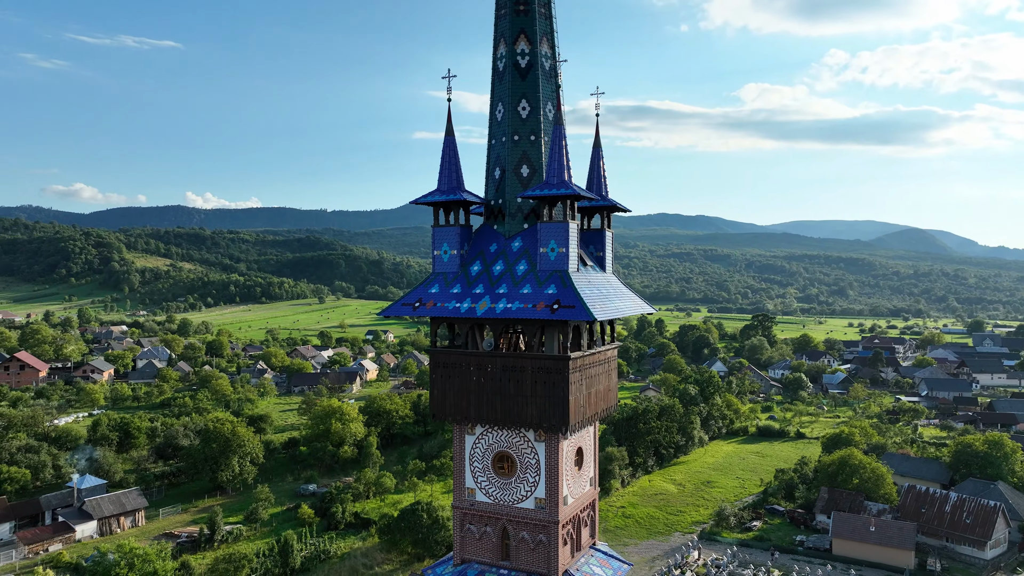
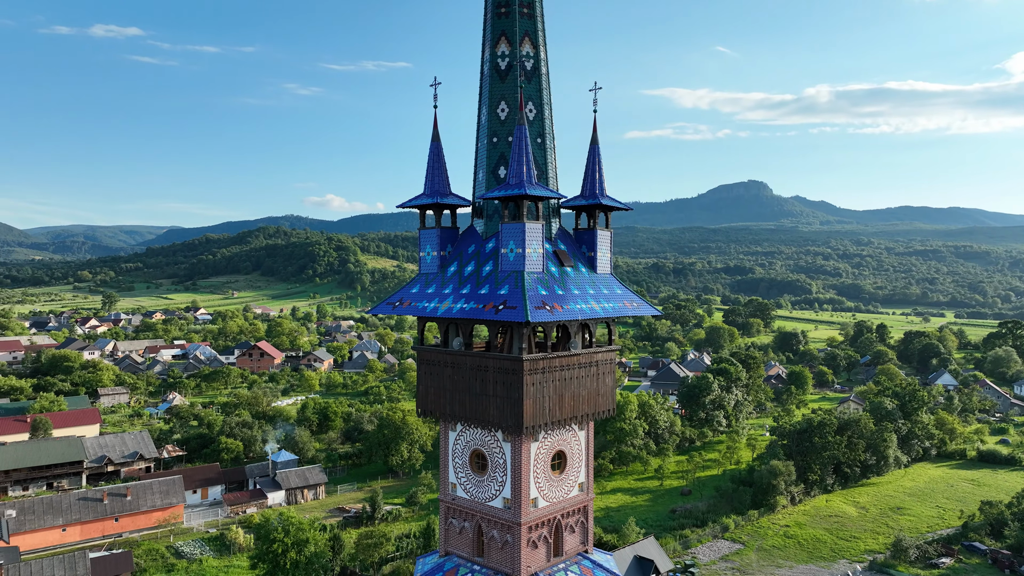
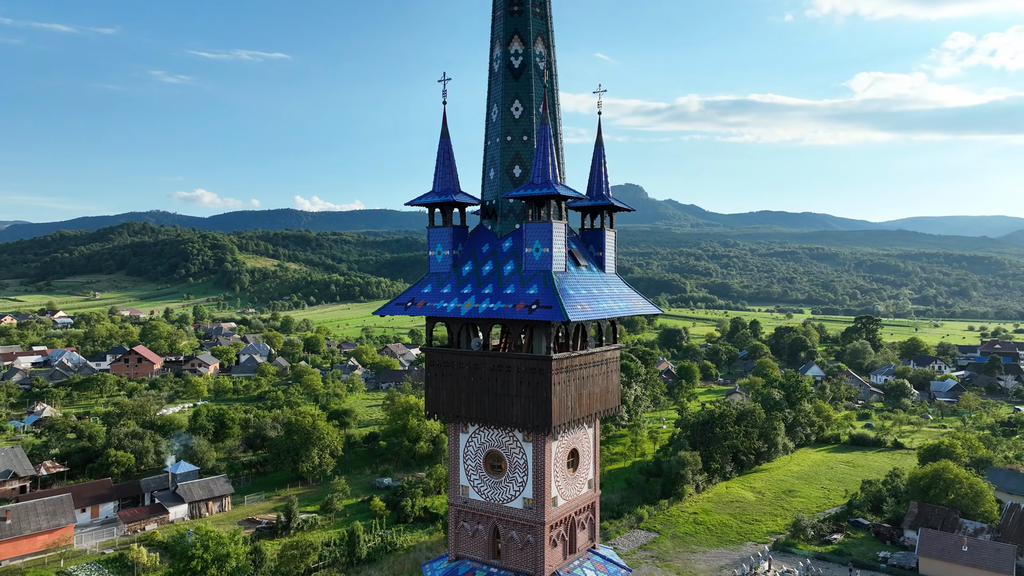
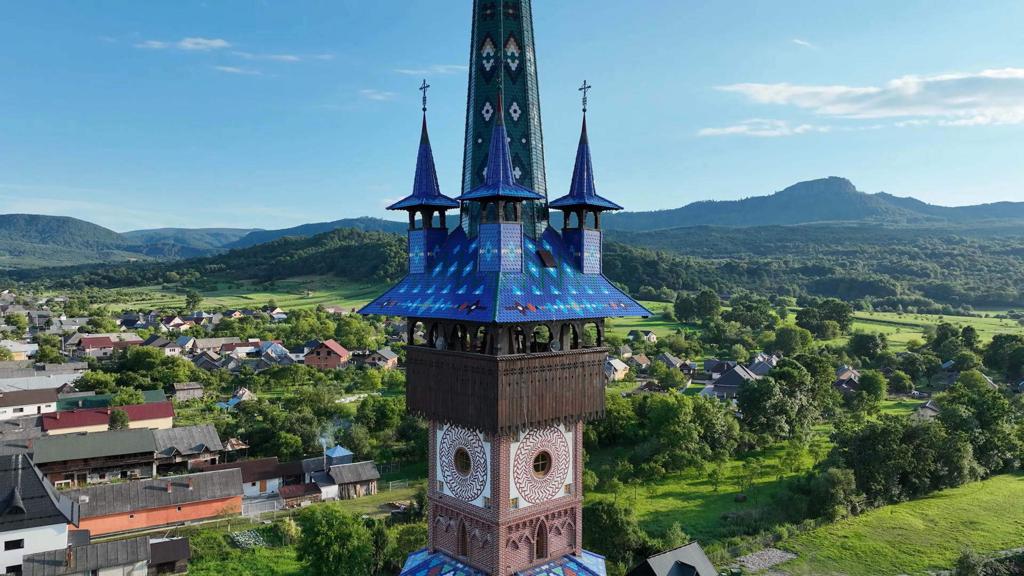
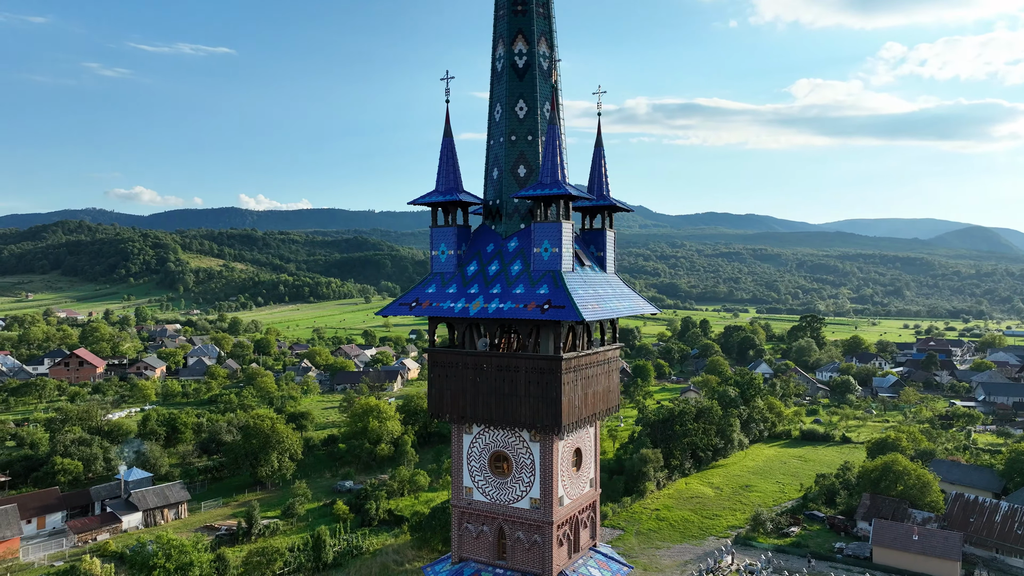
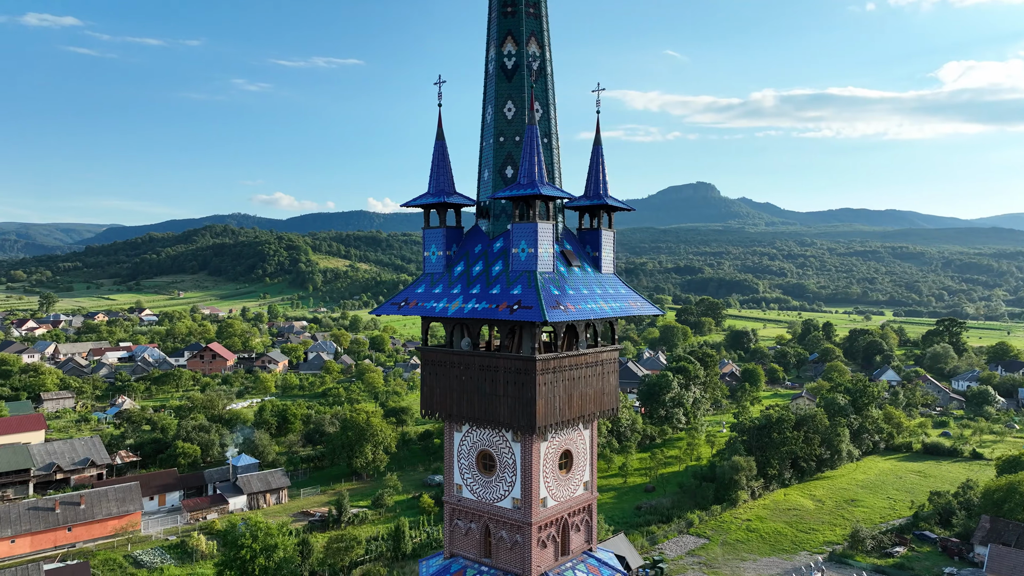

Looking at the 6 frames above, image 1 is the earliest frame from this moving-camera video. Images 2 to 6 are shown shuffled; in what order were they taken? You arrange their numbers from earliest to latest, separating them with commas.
5, 3, 6, 2, 4
